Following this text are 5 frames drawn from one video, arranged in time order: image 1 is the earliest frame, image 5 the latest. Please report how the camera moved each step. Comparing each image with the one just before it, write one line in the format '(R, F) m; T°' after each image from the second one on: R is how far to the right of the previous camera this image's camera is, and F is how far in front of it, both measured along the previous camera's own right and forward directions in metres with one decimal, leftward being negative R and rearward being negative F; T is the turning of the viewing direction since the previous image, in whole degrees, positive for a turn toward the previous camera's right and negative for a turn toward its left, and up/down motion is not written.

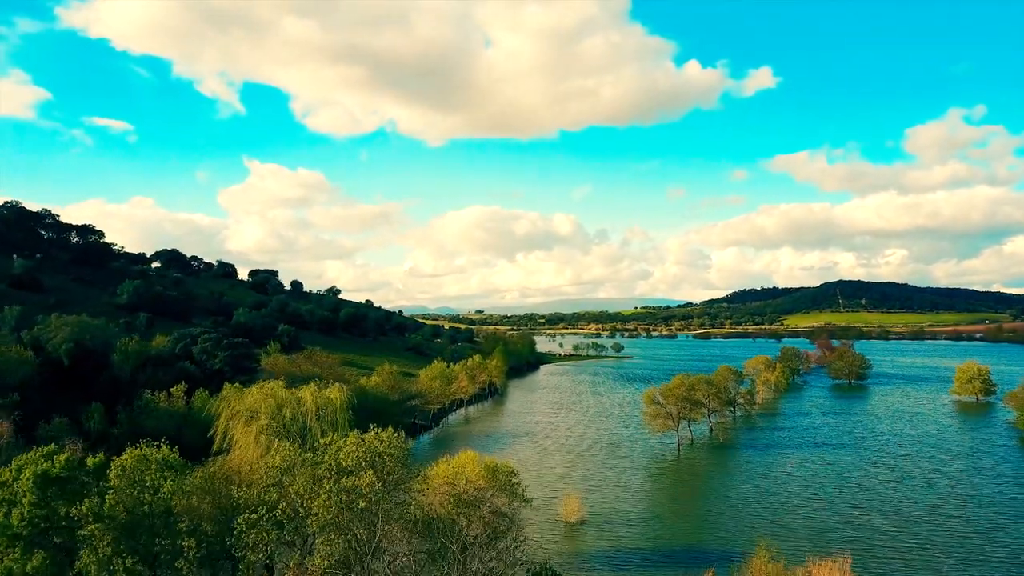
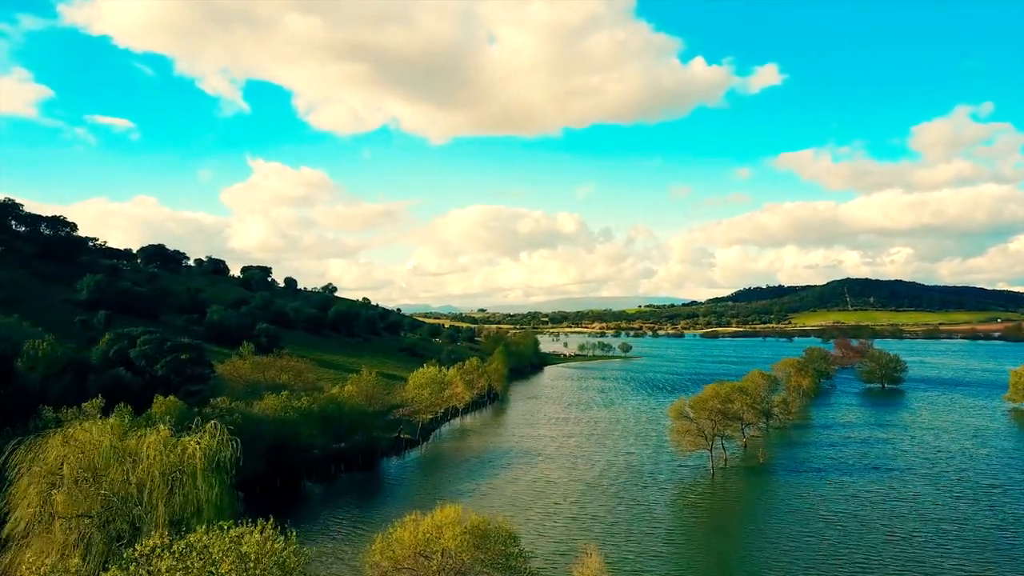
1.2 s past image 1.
(+0.4, +15.8) m; 0°
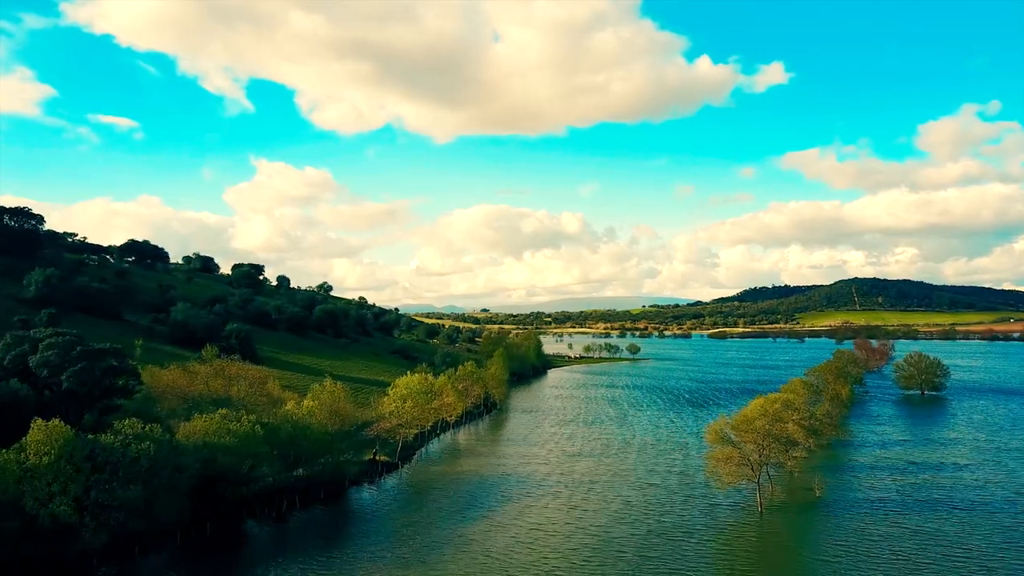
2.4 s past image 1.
(+0.9, +16.2) m; 0°
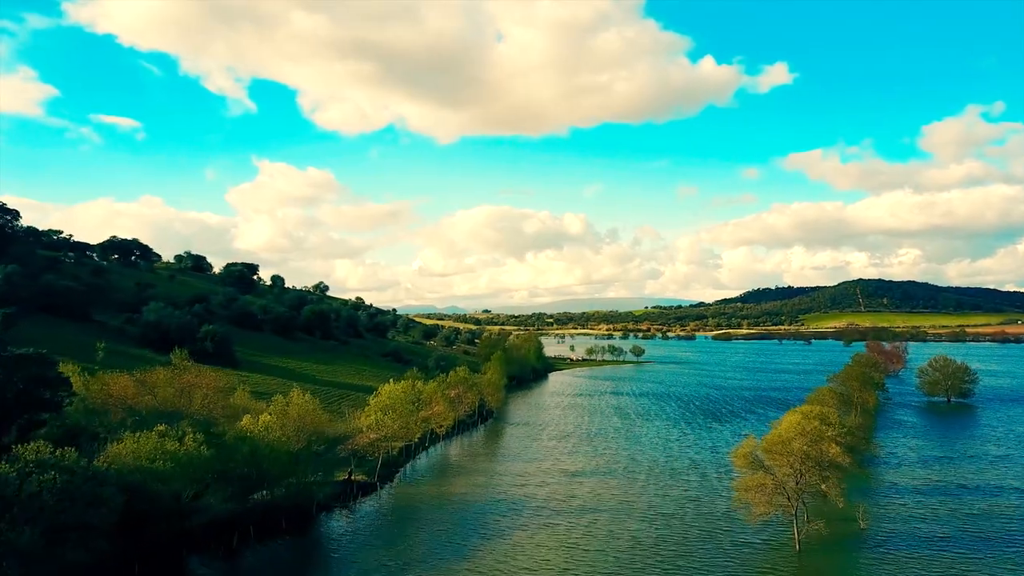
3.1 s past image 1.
(+1.0, +9.8) m; 0°
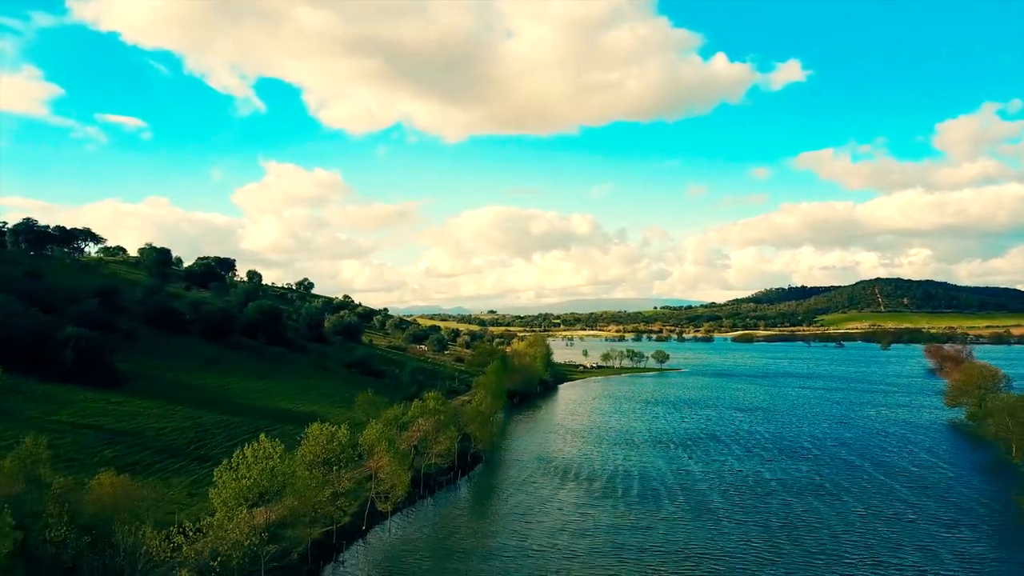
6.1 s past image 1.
(+1.4, +39.1) m; -1°
